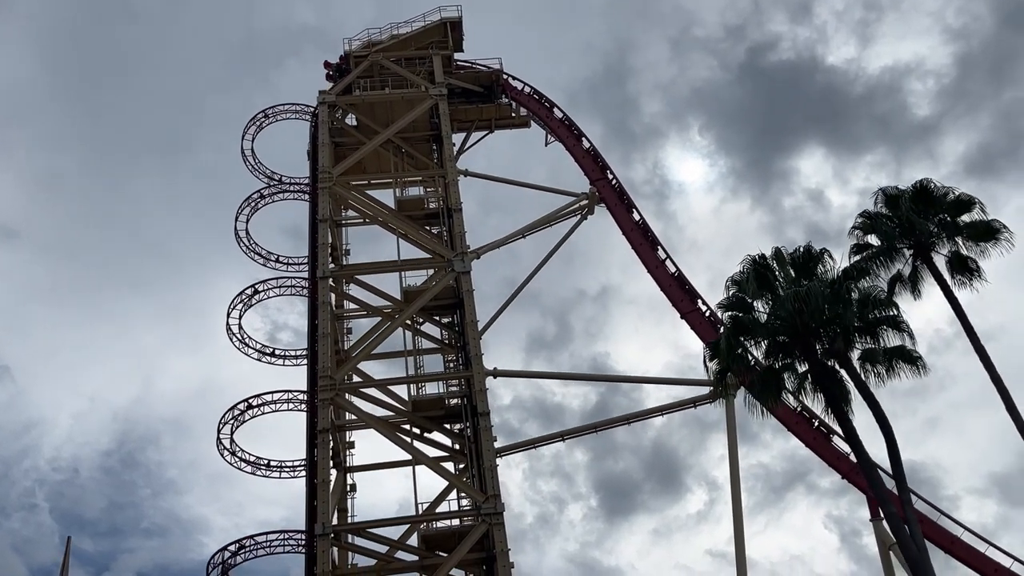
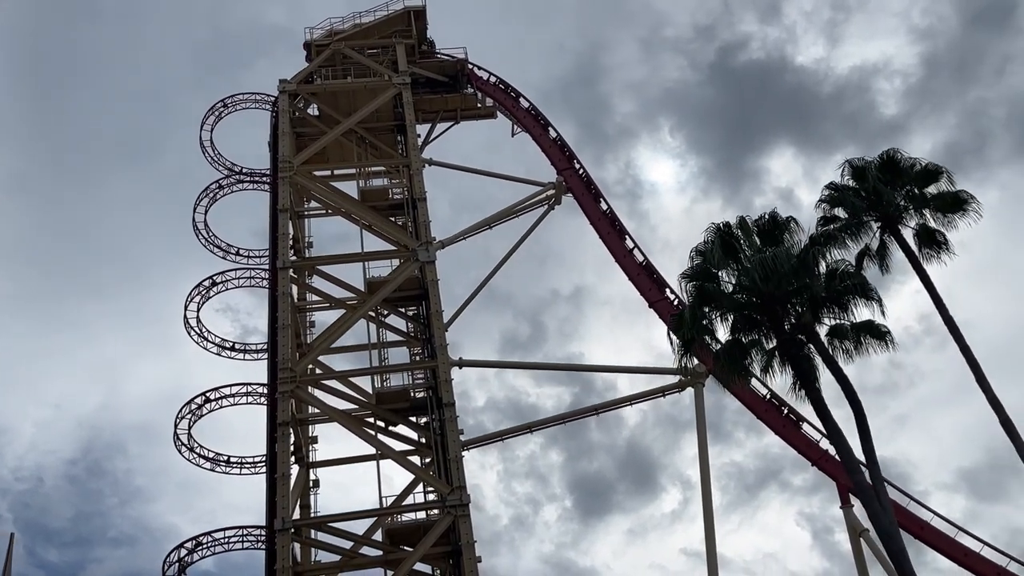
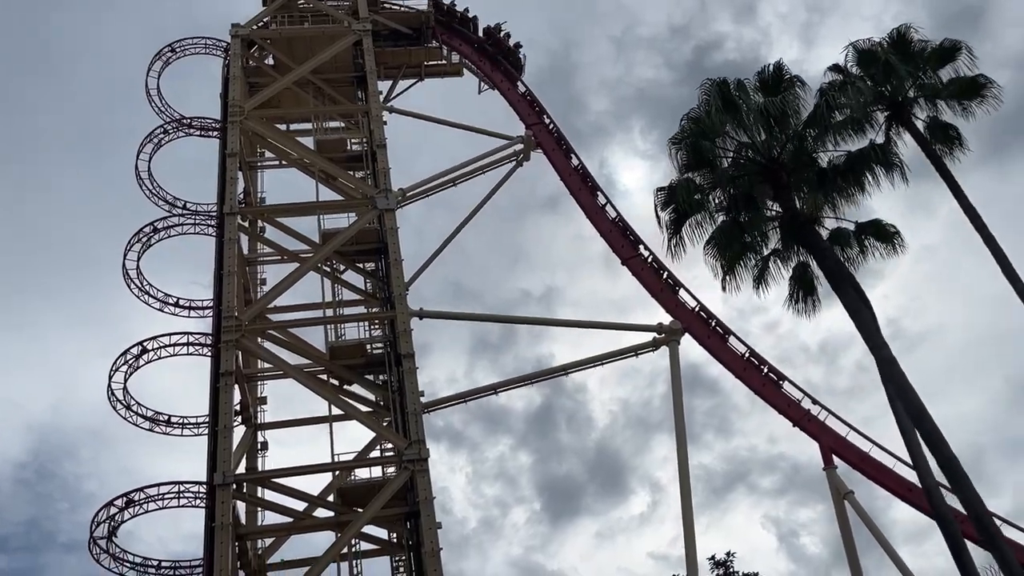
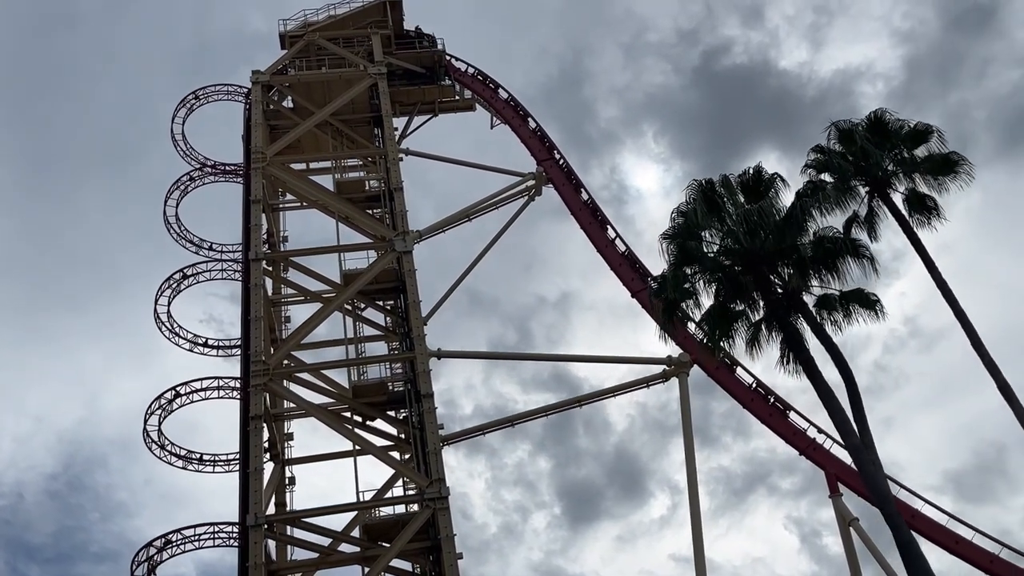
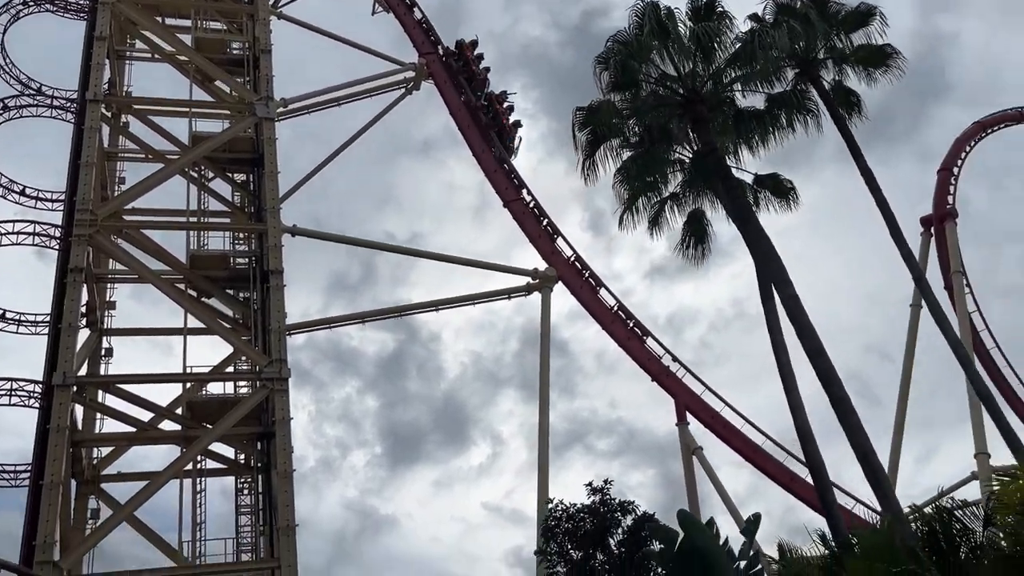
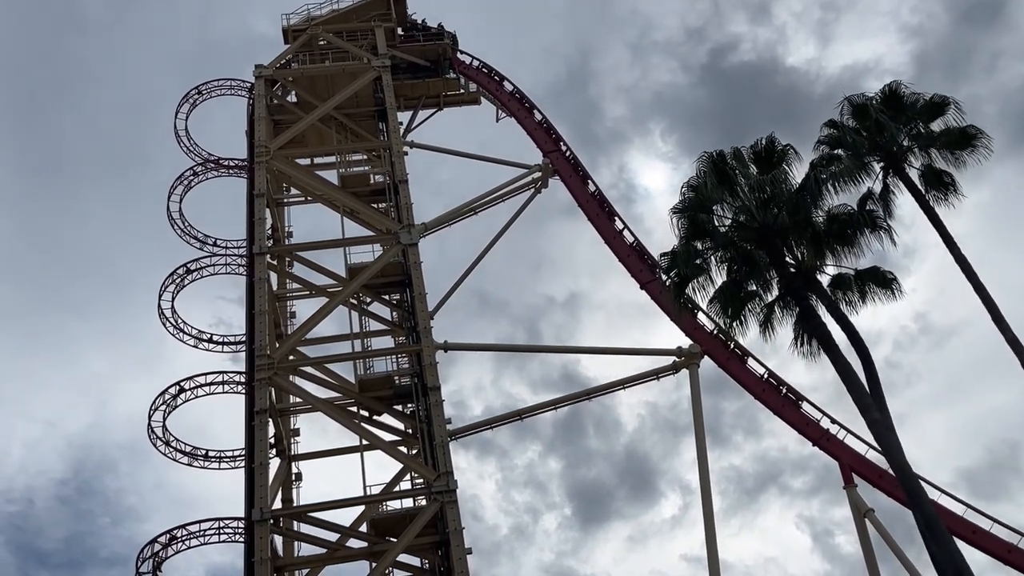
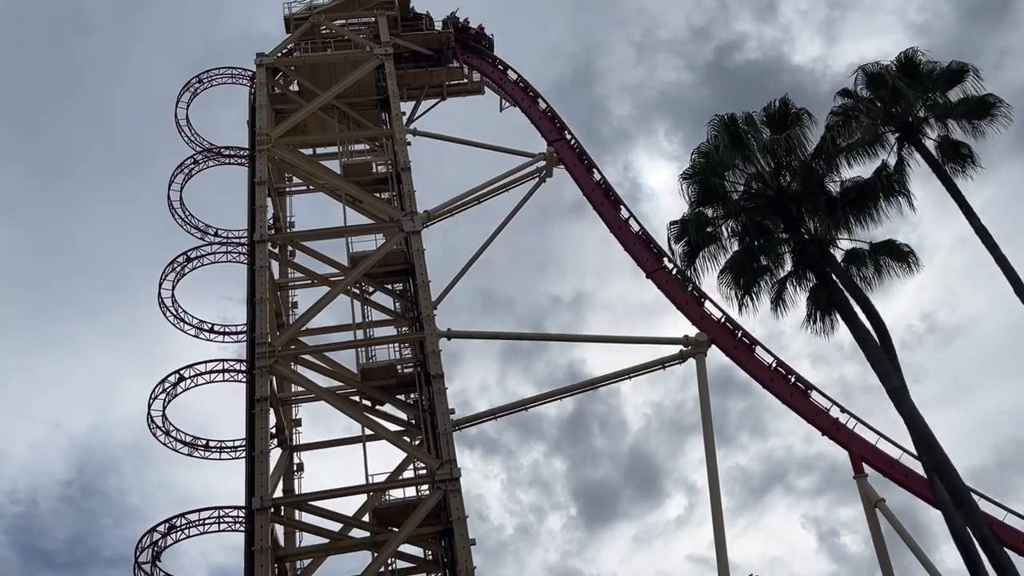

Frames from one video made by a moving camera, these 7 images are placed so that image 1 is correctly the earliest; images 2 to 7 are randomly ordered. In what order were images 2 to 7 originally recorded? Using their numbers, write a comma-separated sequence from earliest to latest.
2, 4, 6, 7, 3, 5
